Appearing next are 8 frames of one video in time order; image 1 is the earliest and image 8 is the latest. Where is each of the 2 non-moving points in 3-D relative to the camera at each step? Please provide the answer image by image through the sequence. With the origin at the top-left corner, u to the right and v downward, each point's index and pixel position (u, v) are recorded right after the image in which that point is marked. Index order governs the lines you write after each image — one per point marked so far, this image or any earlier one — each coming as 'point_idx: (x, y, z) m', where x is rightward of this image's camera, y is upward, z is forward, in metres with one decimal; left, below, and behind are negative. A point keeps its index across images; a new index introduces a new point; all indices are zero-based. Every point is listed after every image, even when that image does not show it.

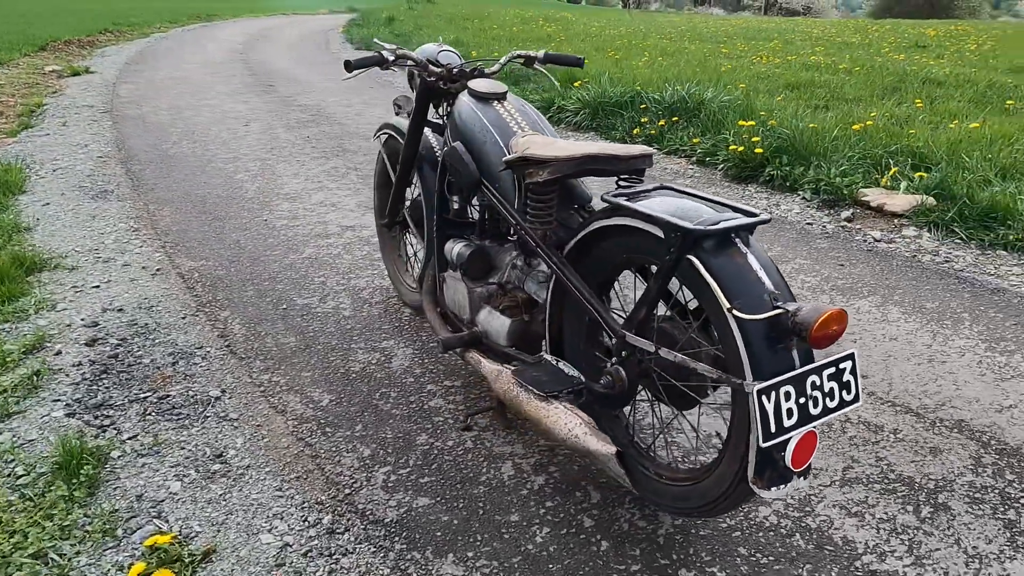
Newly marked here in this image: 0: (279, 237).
0: (-1.5, +0.3, +5.1) m
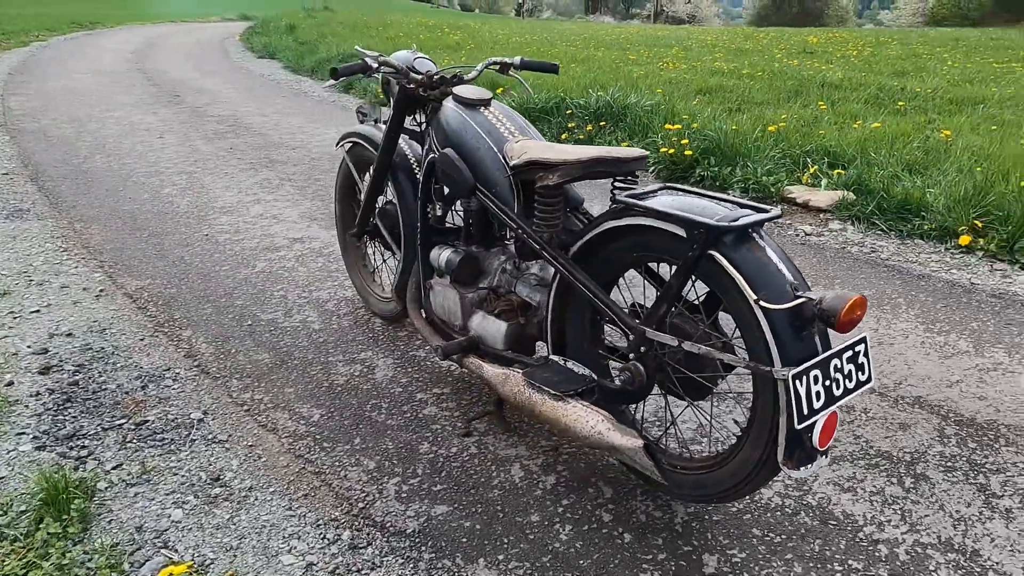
0: (-1.8, +0.2, +4.9) m
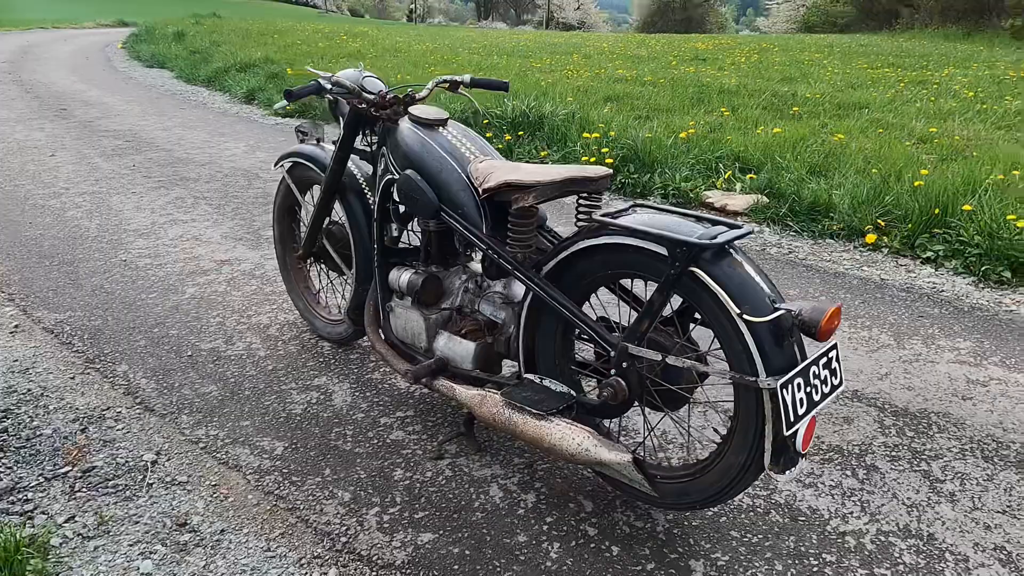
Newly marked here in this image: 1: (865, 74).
0: (-2.2, +0.1, +4.6) m
1: (+7.0, +4.2, +15.1) m
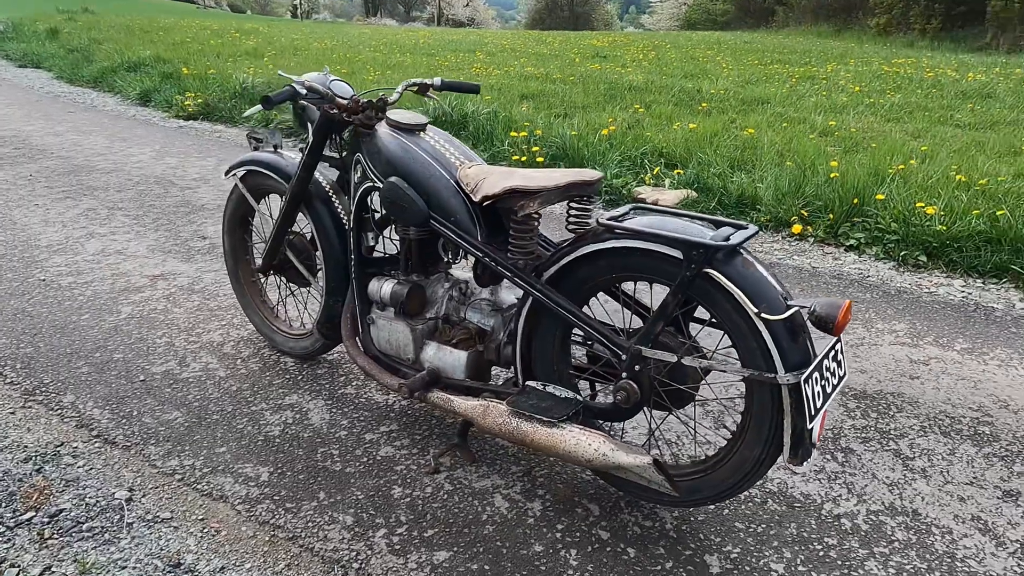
0: (-2.4, -0.1, +4.3) m
1: (+5.1, +4.5, +15.9) m
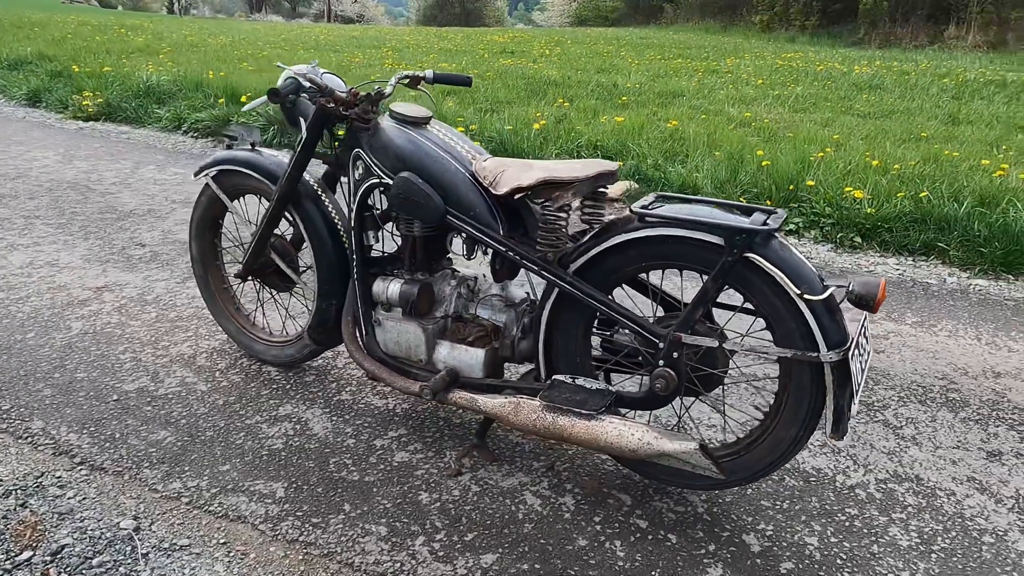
0: (-2.6, -0.1, +3.9) m
1: (+3.2, +4.8, +16.3) m
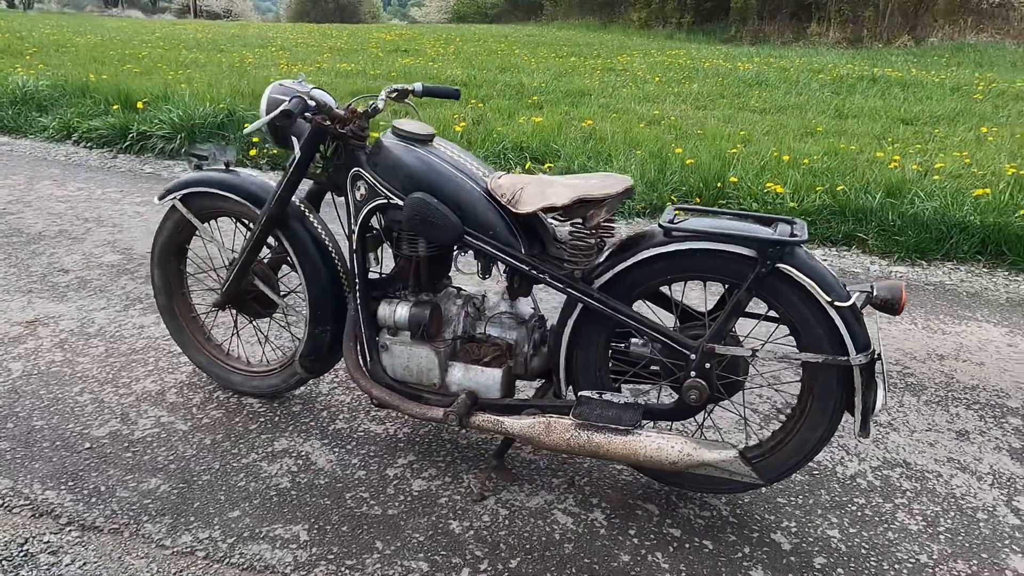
0: (-2.6, -0.3, +3.5) m
1: (+1.0, +4.9, +16.6) m
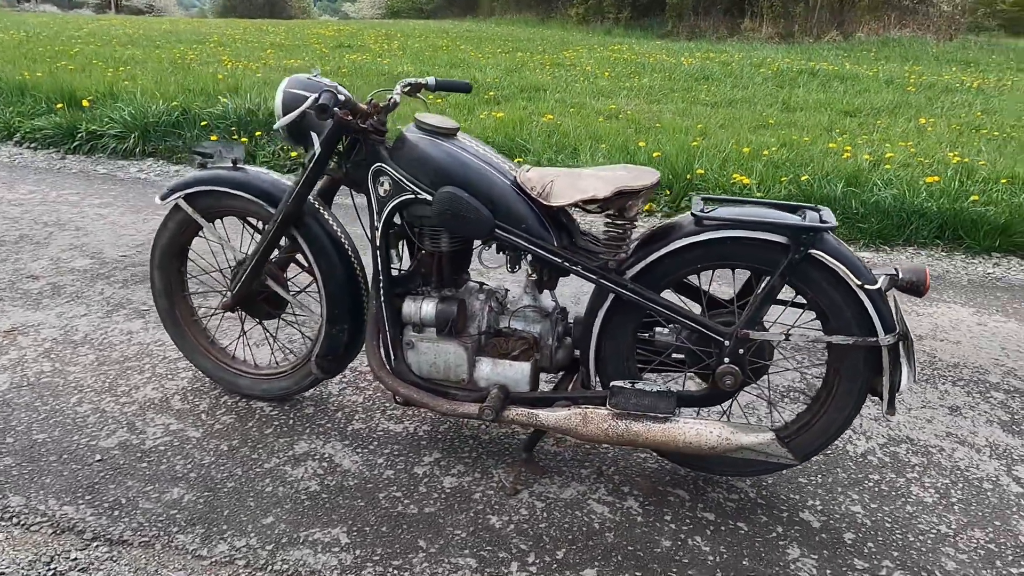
0: (-2.6, -0.4, +3.3) m
1: (-0.1, +5.0, +16.6) m
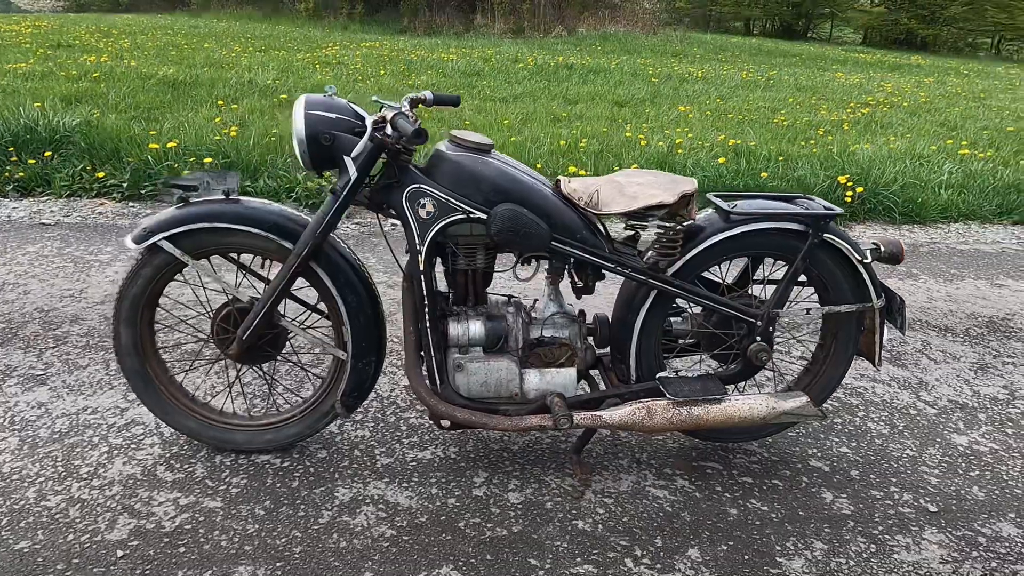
0: (-2.4, -0.7, +2.5) m
1: (-5.0, +4.8, +15.7) m
